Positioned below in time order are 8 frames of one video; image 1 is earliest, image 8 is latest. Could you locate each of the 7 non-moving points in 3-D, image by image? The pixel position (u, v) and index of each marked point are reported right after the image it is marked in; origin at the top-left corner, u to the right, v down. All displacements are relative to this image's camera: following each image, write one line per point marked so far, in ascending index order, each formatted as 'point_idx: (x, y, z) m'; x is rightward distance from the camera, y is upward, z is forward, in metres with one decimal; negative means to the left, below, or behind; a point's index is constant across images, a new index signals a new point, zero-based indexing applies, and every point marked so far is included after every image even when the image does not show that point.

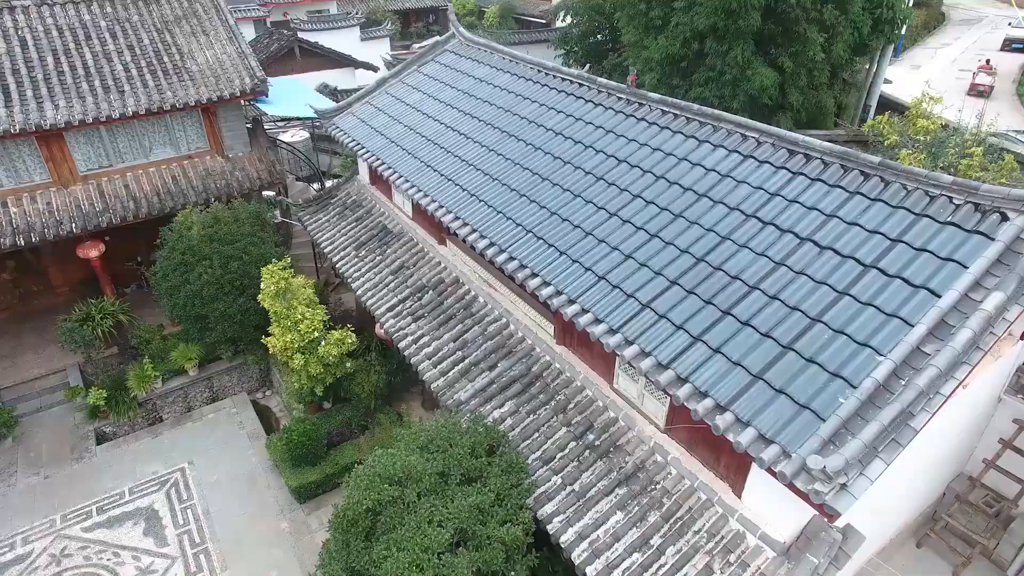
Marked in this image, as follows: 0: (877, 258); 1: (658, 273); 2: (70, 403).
0: (+3.6, +0.3, +6.0) m
1: (+1.6, +0.2, +6.8) m
2: (-8.8, -2.3, +12.2) m
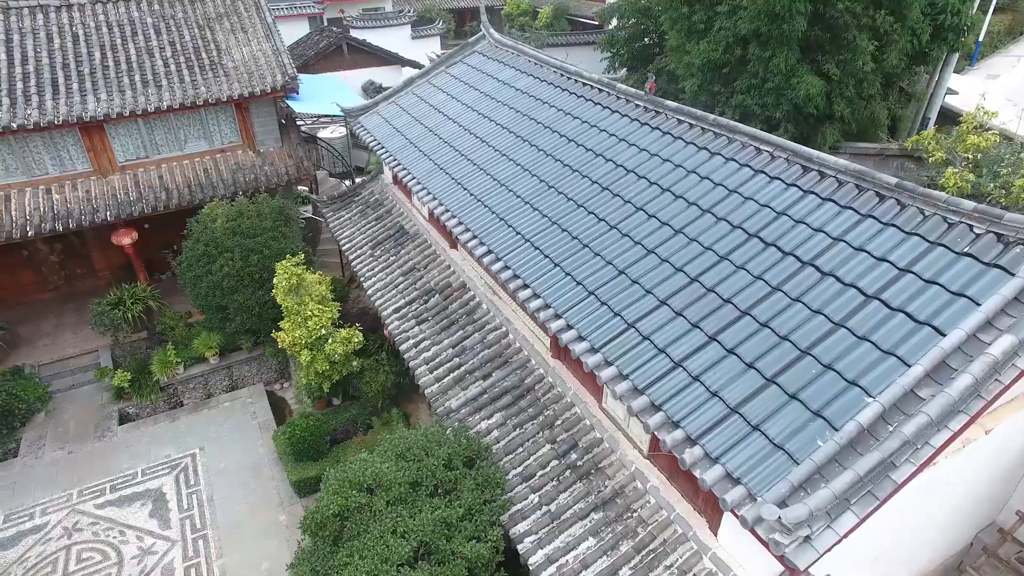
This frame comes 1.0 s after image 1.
0: (+3.4, 0.0, +5.6) m
1: (+1.4, 0.0, +6.5) m
2: (-8.6, -2.0, +12.7) m
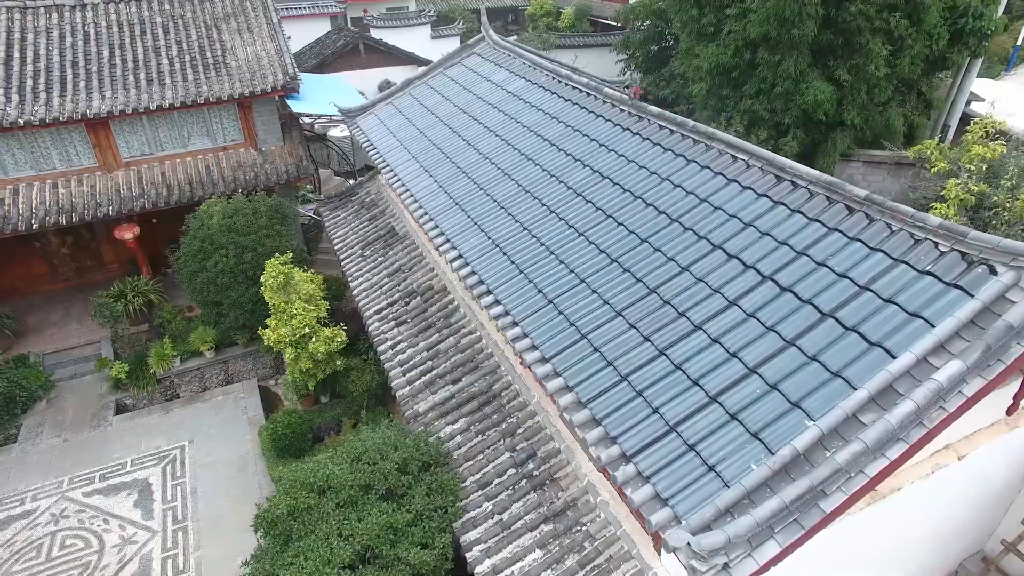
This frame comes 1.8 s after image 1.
0: (+2.8, -0.2, +5.3) m
1: (+1.0, -0.1, +6.4) m
2: (-8.8, -1.8, +13.0) m
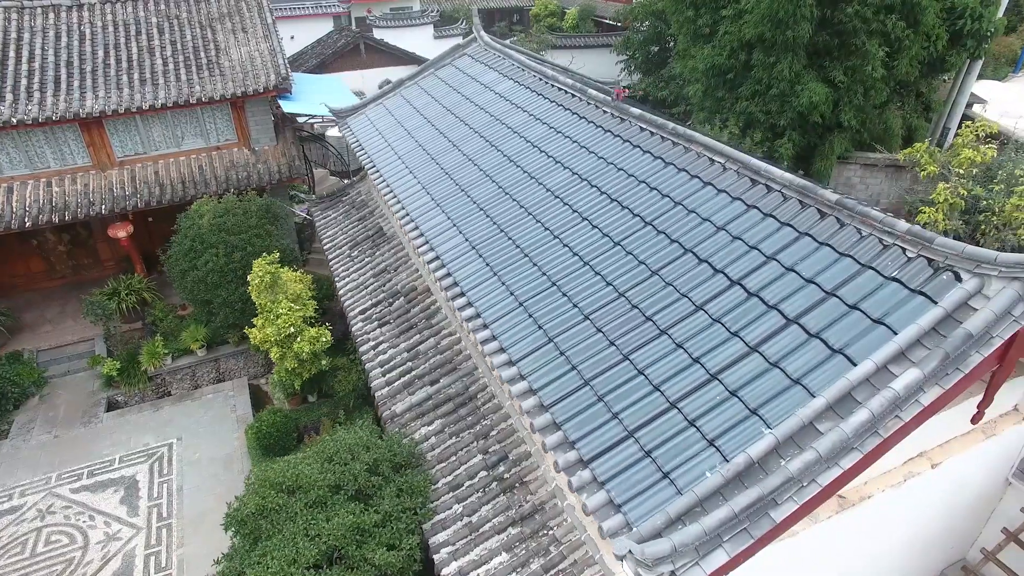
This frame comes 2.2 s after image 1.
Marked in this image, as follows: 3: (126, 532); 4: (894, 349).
0: (+2.5, -0.2, +5.3) m
1: (+0.6, -0.2, +6.4) m
2: (-9.0, -1.8, +13.2) m
3: (-6.2, -3.9, +9.8) m
4: (+2.9, -0.5, +4.5) m
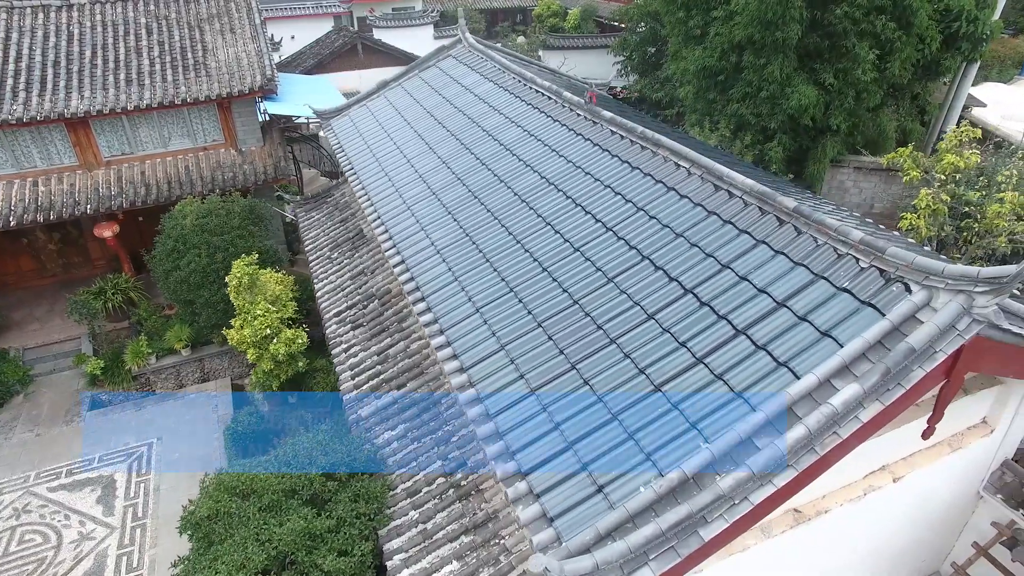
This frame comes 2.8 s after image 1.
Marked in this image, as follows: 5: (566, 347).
0: (+2.0, -0.3, +5.2) m
1: (+0.2, -0.2, +6.3) m
2: (-9.4, -1.7, +13.2) m
3: (-6.6, -3.9, +9.8) m
4: (+2.4, -0.5, +4.4) m
5: (+0.5, -0.6, +5.7) m
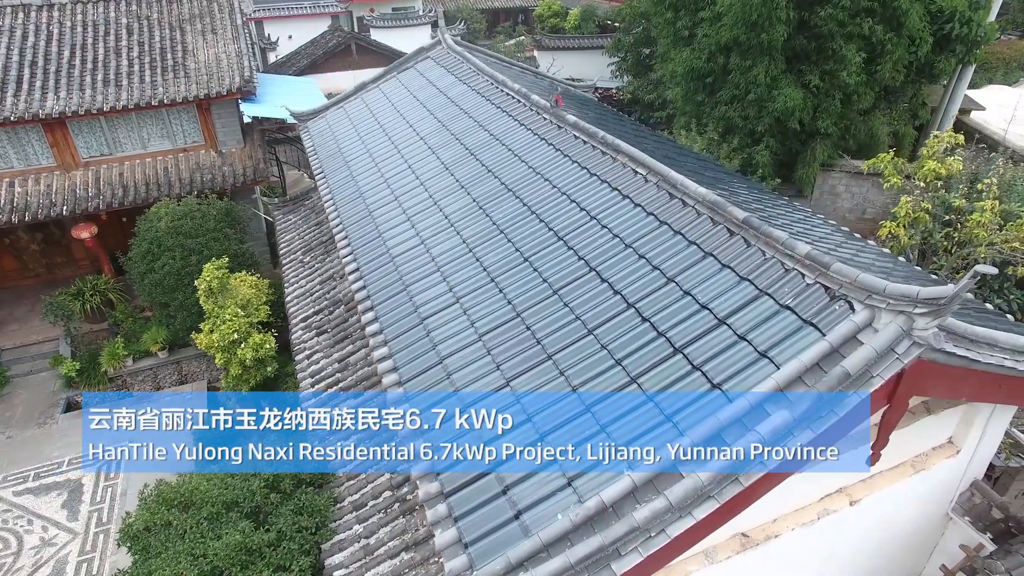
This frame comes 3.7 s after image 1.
0: (+1.5, -0.4, +5.0) m
1: (-0.4, -0.4, +6.1) m
2: (-9.9, -1.8, +13.2) m
3: (-7.2, -4.0, +9.7) m
4: (+1.8, -0.7, +4.2) m
5: (-0.1, -0.7, +5.6) m
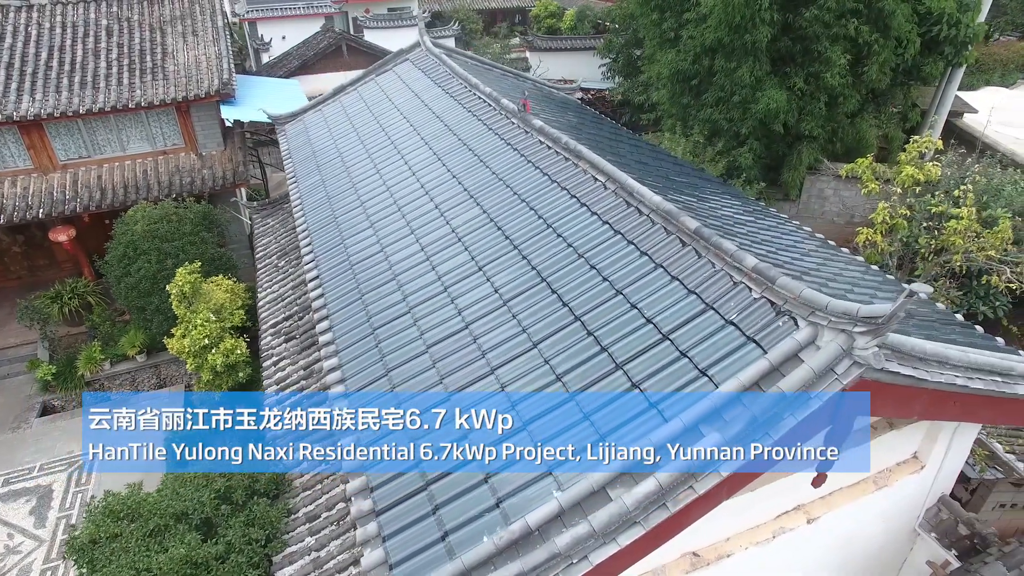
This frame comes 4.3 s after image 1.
0: (+1.0, -0.5, +4.8) m
1: (-0.9, -0.5, +6.0) m
2: (-10.3, -1.8, +13.1) m
3: (-7.6, -4.1, +9.7) m
4: (+1.3, -0.8, +4.1) m
5: (-0.5, -0.8, +5.4) m
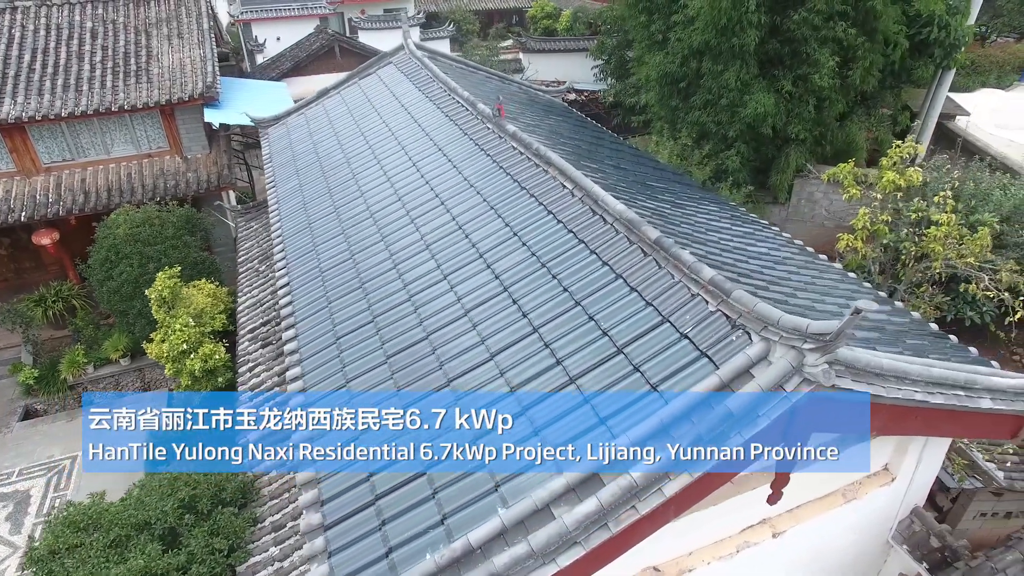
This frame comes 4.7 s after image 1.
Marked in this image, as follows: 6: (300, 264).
0: (+0.6, -0.6, +4.7) m
1: (-1.2, -0.5, +5.9) m
2: (-10.6, -1.9, +13.1) m
3: (-8.0, -4.1, +9.6) m
4: (+0.9, -0.9, +4.0) m
5: (-0.9, -0.9, +5.3) m
6: (-2.7, +0.3, +7.7) m
